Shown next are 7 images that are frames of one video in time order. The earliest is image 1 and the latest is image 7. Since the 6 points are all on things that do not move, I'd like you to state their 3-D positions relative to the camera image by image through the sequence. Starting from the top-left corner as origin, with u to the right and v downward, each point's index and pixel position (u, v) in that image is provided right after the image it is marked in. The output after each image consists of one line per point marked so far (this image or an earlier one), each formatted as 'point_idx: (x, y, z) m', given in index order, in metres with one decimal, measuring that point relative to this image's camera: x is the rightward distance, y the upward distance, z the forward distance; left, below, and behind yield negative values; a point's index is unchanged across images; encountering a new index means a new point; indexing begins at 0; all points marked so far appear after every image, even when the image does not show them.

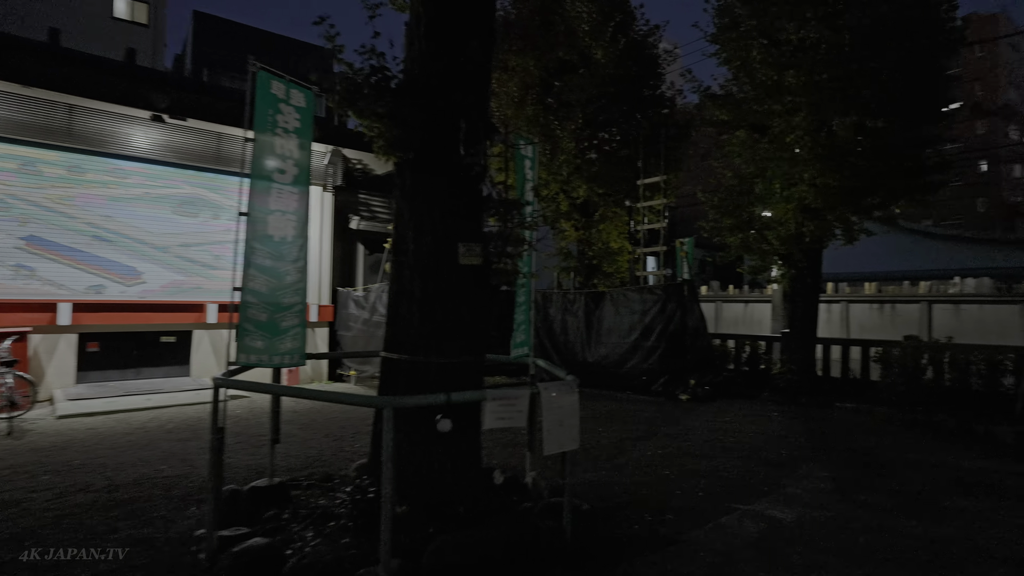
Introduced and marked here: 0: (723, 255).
0: (+4.2, +0.7, +11.2) m
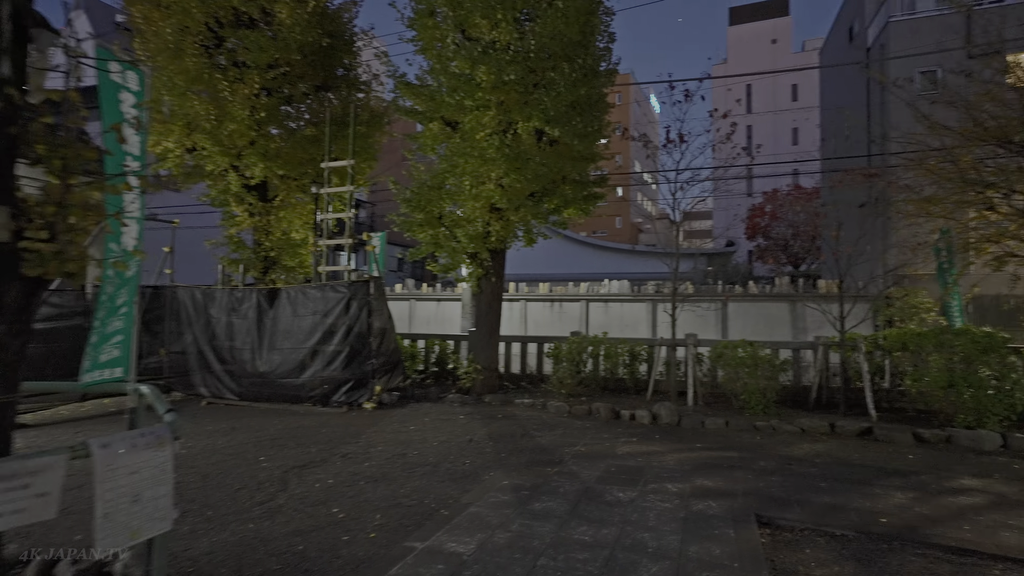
0: (-1.8, +0.7, +10.7) m
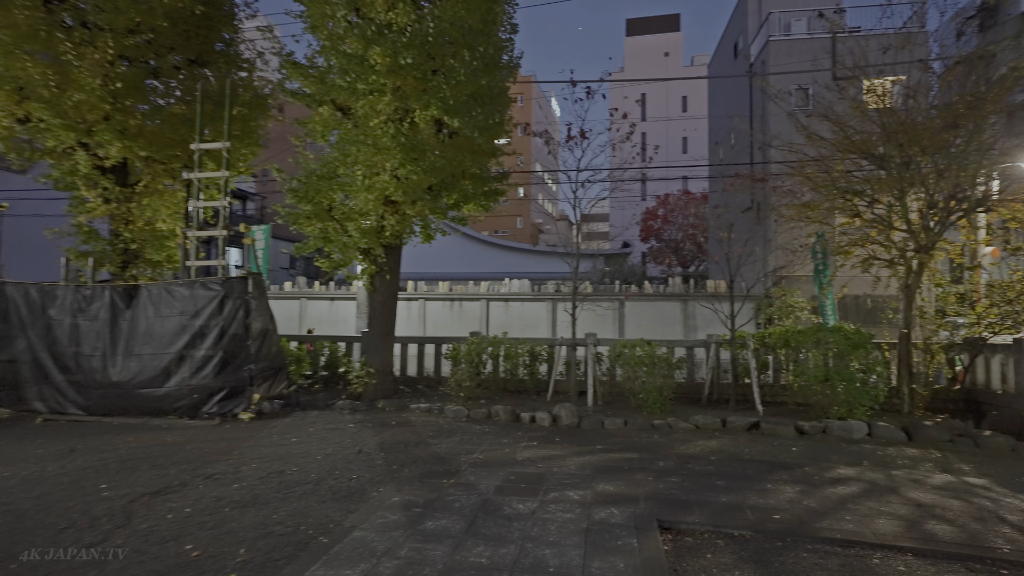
0: (-3.6, +0.7, +9.9) m
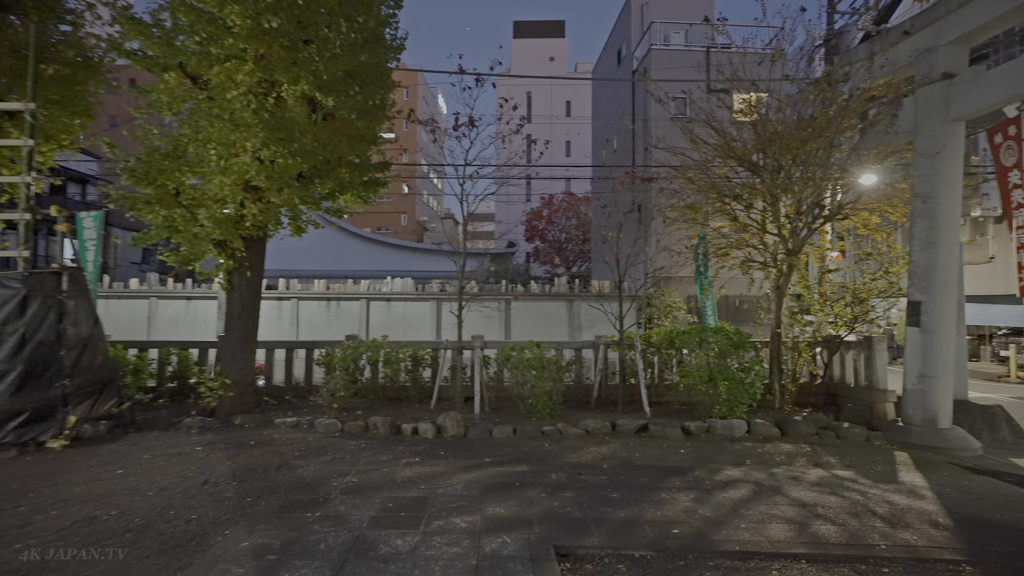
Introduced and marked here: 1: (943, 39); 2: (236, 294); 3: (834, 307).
0: (-5.5, +0.8, +8.3) m
1: (+6.0, +3.4, +7.9) m
2: (-4.2, -0.1, +8.7) m
3: (+5.4, -0.3, +9.5) m
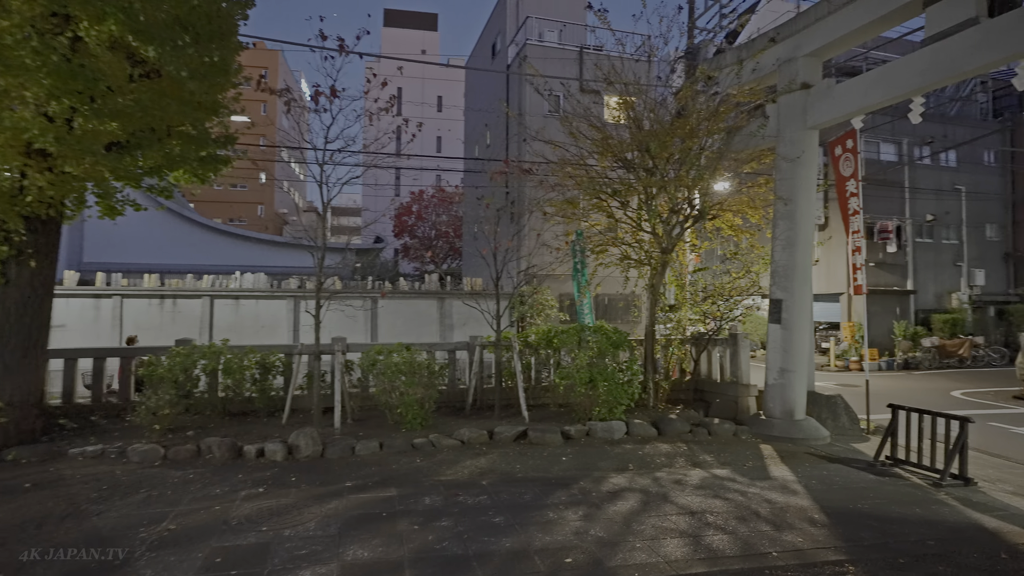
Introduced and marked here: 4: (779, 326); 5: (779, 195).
0: (-7.0, +0.8, +6.2) m
1: (+4.2, +3.5, +8.3) m
2: (-5.9, 0.0, +6.8) m
3: (+3.3, -0.3, +9.8) m
4: (+4.0, -0.6, +8.5) m
5: (+3.9, +1.4, +8.3) m
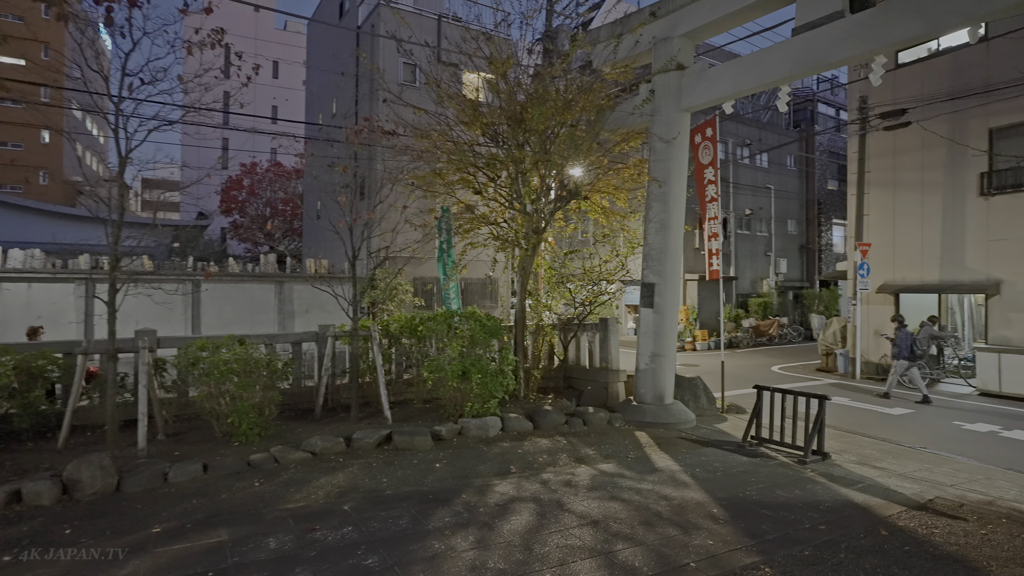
0: (-7.9, +1.0, +3.2) m
1: (+2.4, +3.7, +8.1) m
2: (-7.1, +0.2, +4.1) m
3: (+1.0, 0.0, +9.4) m
4: (+2.0, -0.3, +8.4) m
5: (+2.0, +1.6, +8.2) m
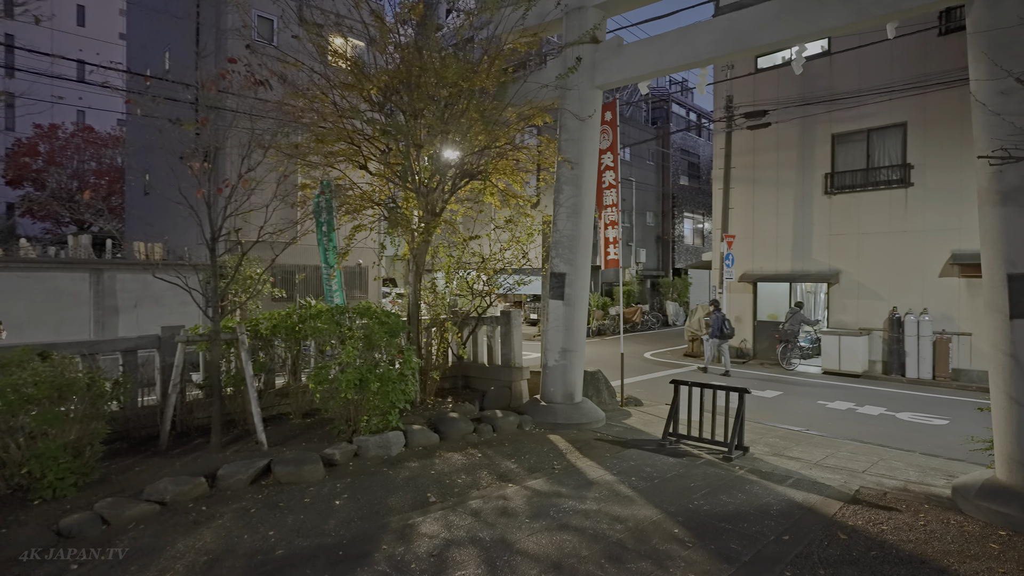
0: (-7.7, +1.0, +0.2) m
1: (+1.0, +3.8, +7.5) m
2: (-7.1, +0.2, +1.4) m
3: (-0.6, +0.1, +8.5) m
4: (+0.7, -0.2, +7.8) m
5: (+0.7, +1.7, +7.5) m
